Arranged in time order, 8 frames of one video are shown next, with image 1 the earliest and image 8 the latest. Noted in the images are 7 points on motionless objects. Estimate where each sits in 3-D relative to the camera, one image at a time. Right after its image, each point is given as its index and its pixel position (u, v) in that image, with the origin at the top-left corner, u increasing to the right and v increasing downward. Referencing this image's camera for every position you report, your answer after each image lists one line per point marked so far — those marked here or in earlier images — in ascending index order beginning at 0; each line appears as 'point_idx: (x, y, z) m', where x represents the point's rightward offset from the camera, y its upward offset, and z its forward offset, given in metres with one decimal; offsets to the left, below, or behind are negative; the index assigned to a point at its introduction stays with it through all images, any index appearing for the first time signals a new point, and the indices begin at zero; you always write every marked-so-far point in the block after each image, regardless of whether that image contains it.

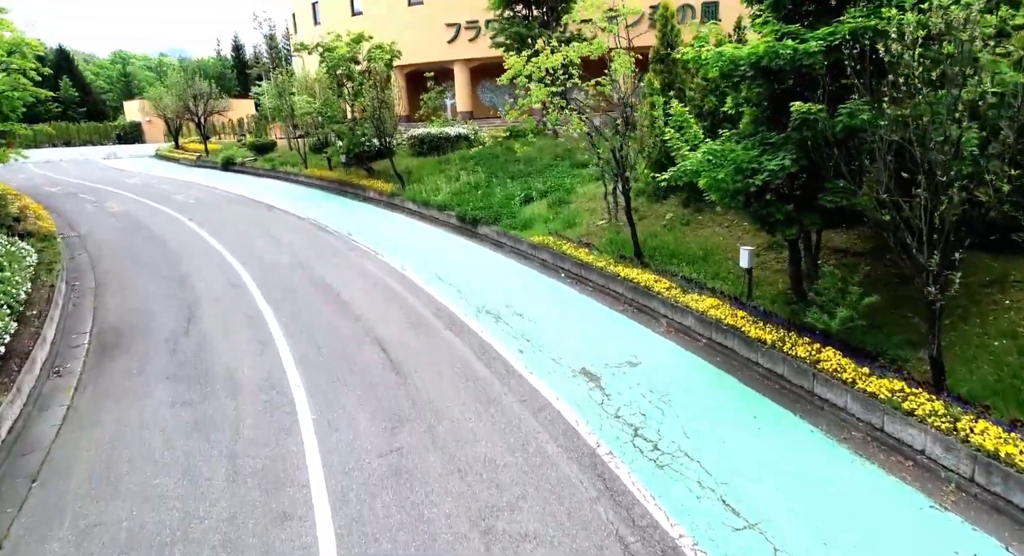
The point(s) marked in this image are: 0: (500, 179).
0: (-0.3, +2.4, +16.4) m
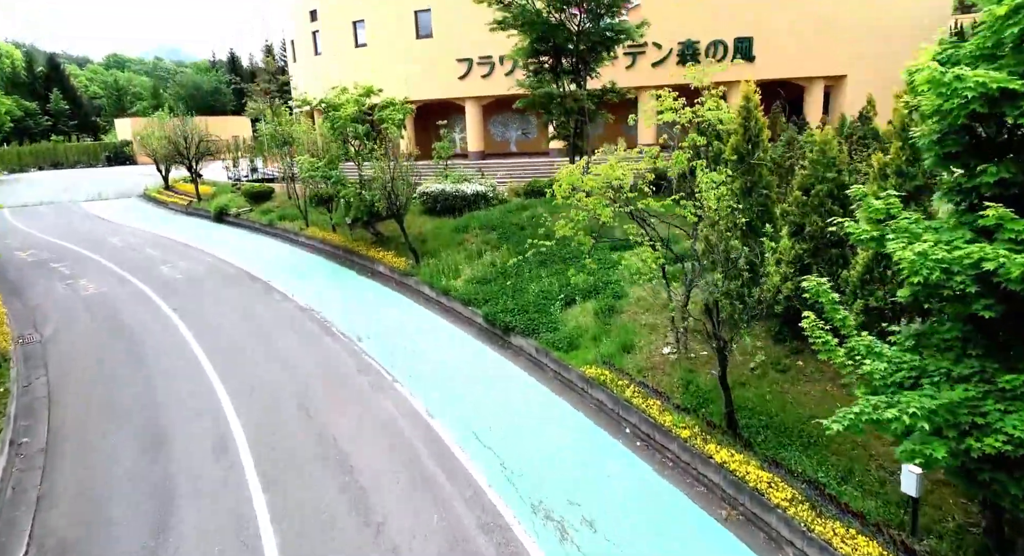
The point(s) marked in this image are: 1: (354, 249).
0: (+0.4, +0.3, +14.3) m
1: (-4.4, +0.8, +18.4) m
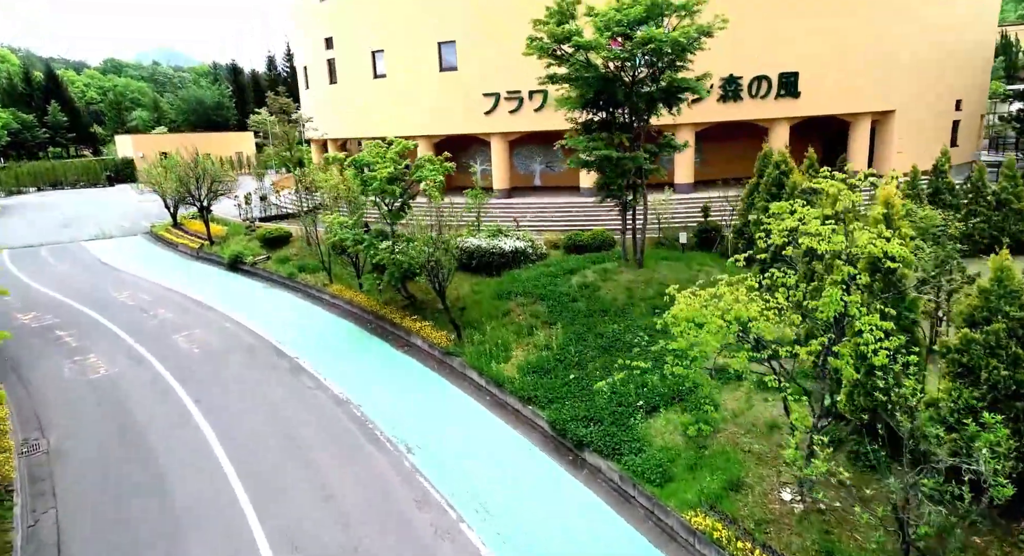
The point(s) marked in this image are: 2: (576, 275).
0: (+1.6, -1.4, +12.8) m
1: (-3.2, -0.9, +16.9) m
2: (+1.6, +0.1, +16.5) m
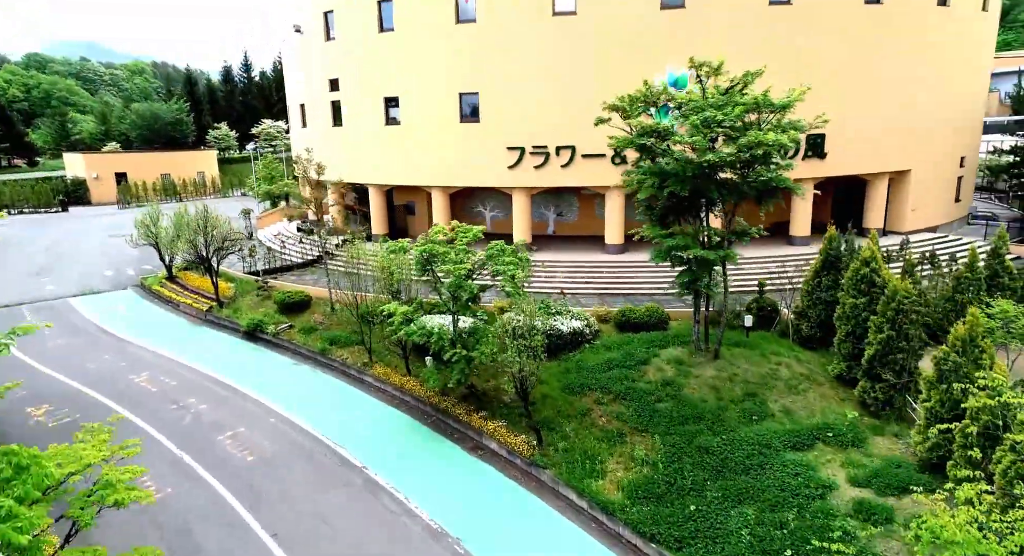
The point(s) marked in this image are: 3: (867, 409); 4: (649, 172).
0: (+3.6, -3.6, +12.1) m
1: (-1.5, -3.1, +15.9) m
2: (+3.3, -2.1, +15.8) m
3: (+7.5, -2.8, +13.8) m
4: (+2.9, +2.3, +14.1) m
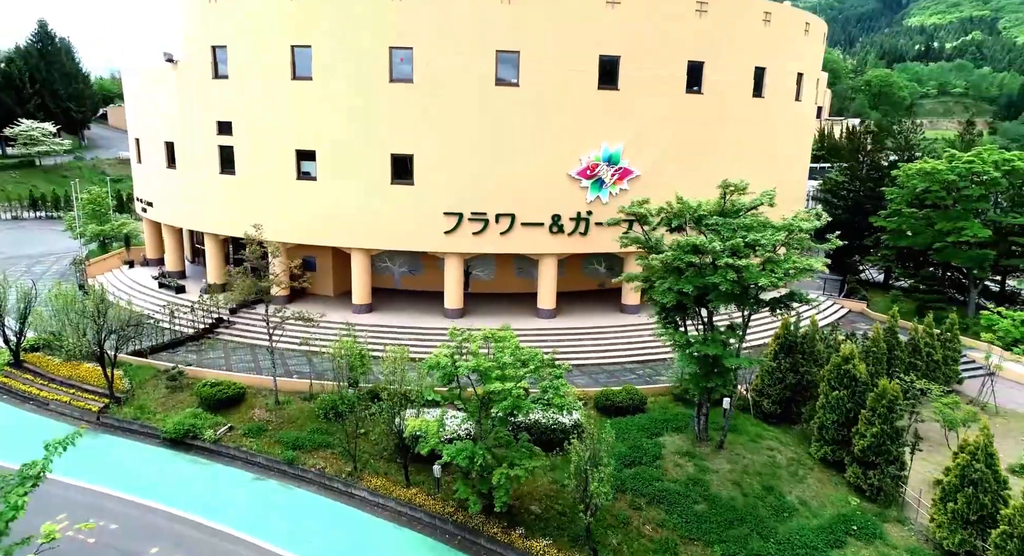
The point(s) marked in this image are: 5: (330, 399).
0: (+5.2, -6.0, +12.9) m
1: (-0.8, -5.6, +14.9) m
2: (+3.8, -4.6, +16.3) m
3: (+8.4, -5.2, +15.7) m
4: (+3.9, -0.1, +14.7) m
5: (-5.3, -3.4, +18.9) m
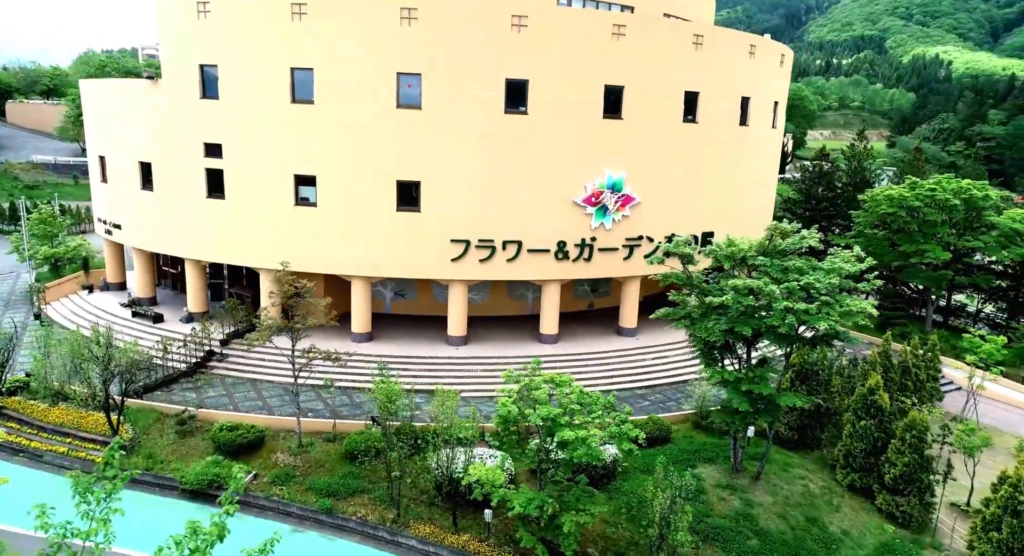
0: (+6.8, -6.9, +13.4) m
1: (+0.6, -6.6, +14.7) m
2: (+5.0, -5.6, +16.7) m
3: (+9.6, -6.1, +16.5) m
4: (+5.2, -1.0, +15.1) m
5: (-4.3, -4.5, +18.2) m
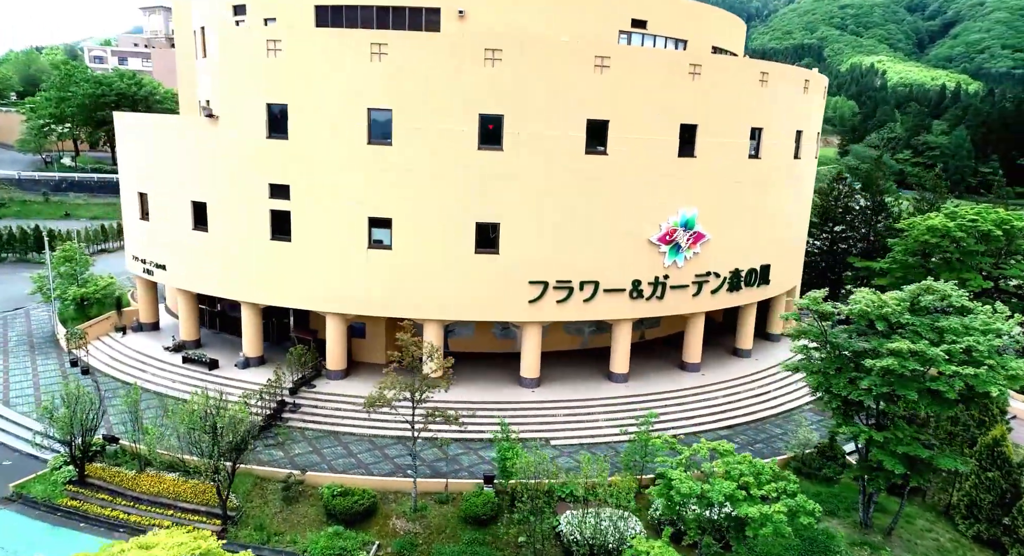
0: (+10.4, -8.3, +13.3) m
1: (+4.1, -8.0, +14.3) m
2: (+8.5, -7.0, +16.5) m
3: (+13.1, -7.4, +16.5) m
4: (+8.7, -2.4, +14.9) m
5: (-0.9, -6.0, +17.6) m
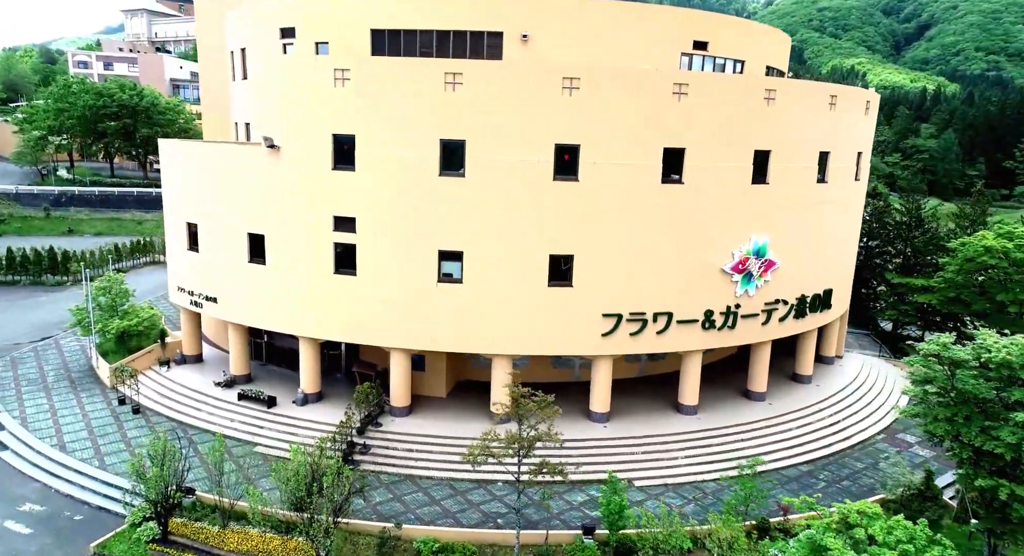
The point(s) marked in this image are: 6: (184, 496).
0: (+13.2, -9.2, +12.5) m
1: (+7.0, -9.1, +13.5) m
2: (+11.3, -8.0, +15.7) m
3: (+15.9, -8.4, +15.9) m
4: (+11.5, -3.4, +14.3) m
5: (+1.8, -7.1, +16.8) m
6: (-9.6, -6.2, +18.7) m
